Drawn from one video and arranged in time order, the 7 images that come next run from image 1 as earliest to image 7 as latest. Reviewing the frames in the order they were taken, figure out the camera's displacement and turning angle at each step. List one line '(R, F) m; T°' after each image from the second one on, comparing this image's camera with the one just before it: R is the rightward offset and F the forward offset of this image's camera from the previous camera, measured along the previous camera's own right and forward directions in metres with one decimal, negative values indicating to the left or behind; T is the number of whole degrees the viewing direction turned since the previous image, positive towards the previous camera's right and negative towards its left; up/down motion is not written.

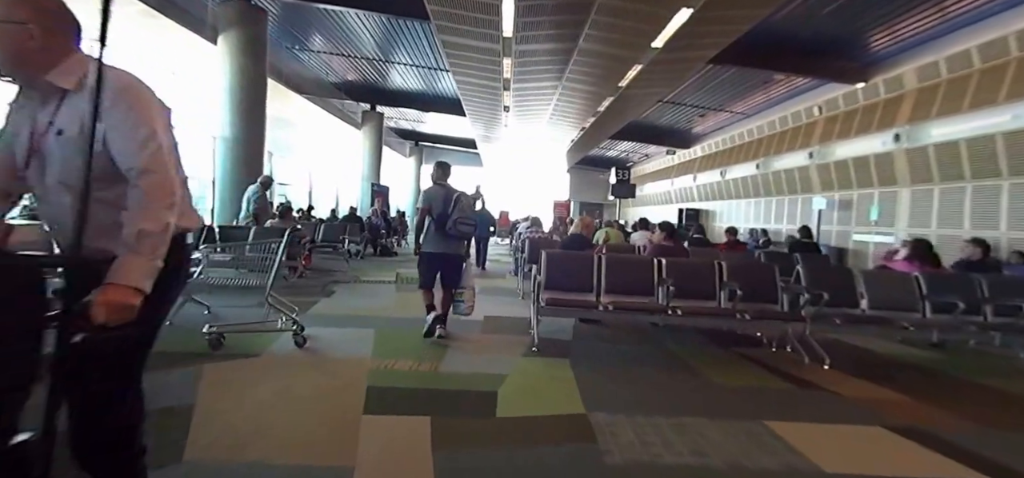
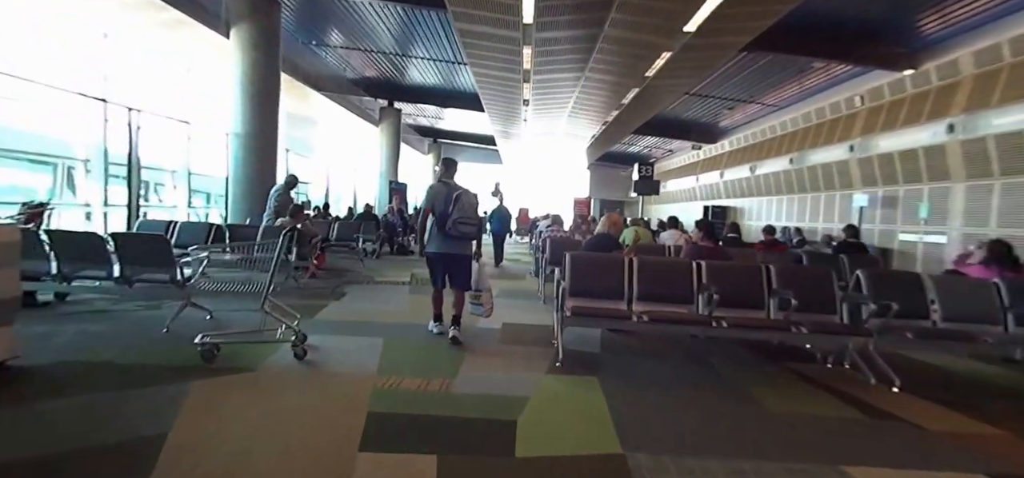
(0.0, +0.4) m; -3°
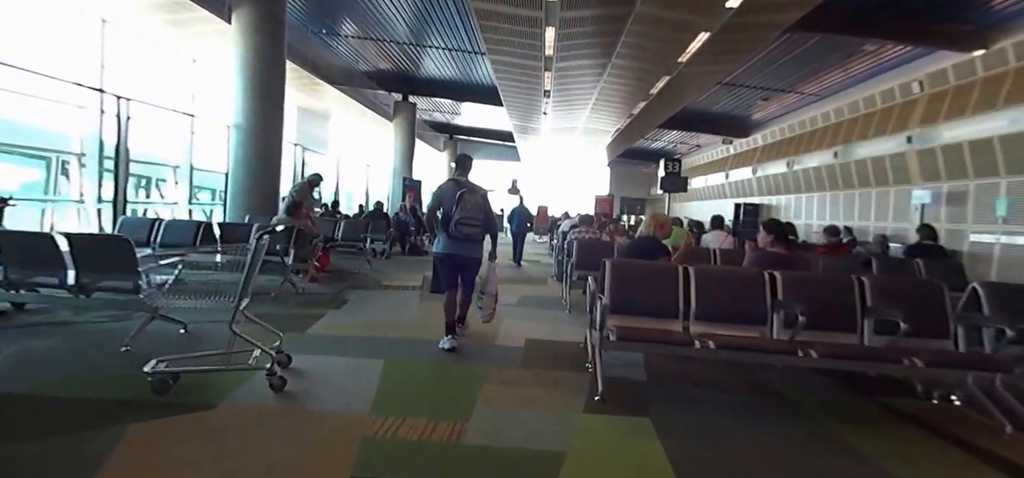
(-0.1, +0.8) m; -2°
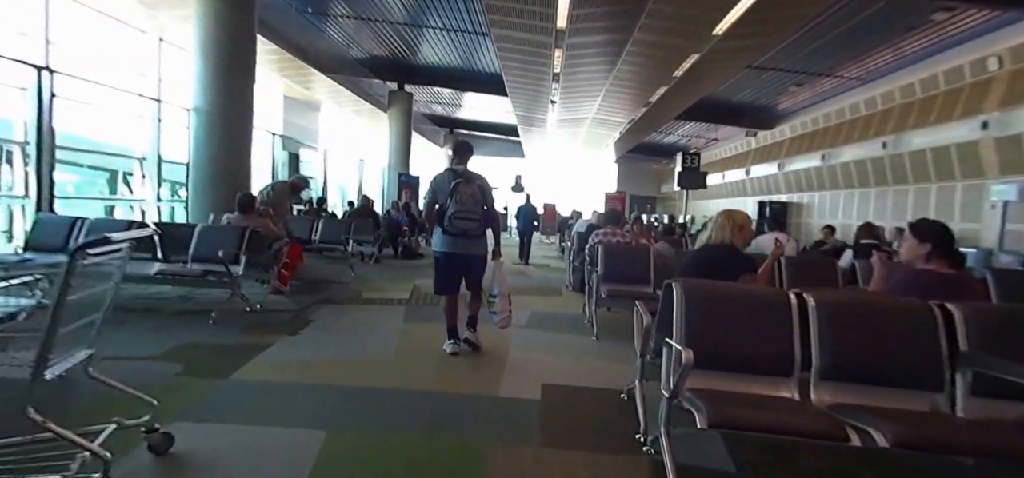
(-0.1, +1.2) m; 0°
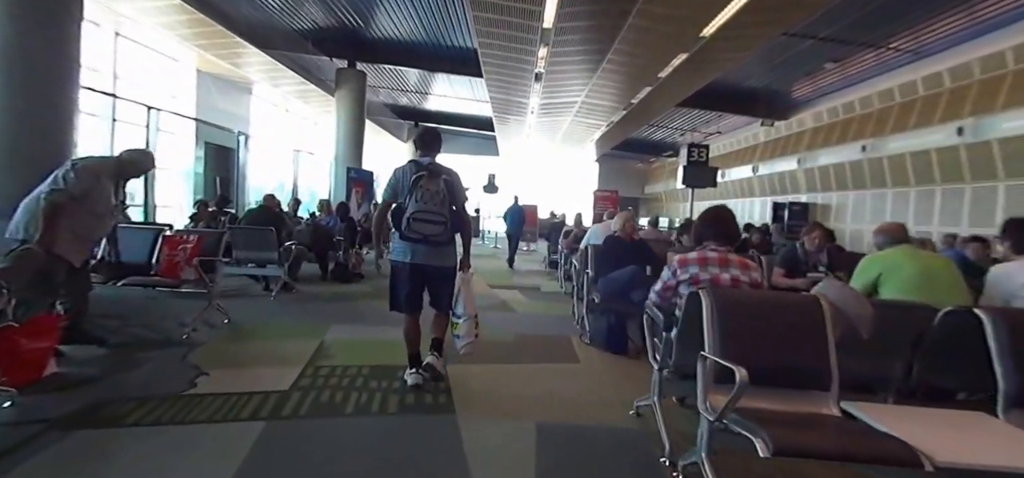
(-0.1, +2.7) m; +4°
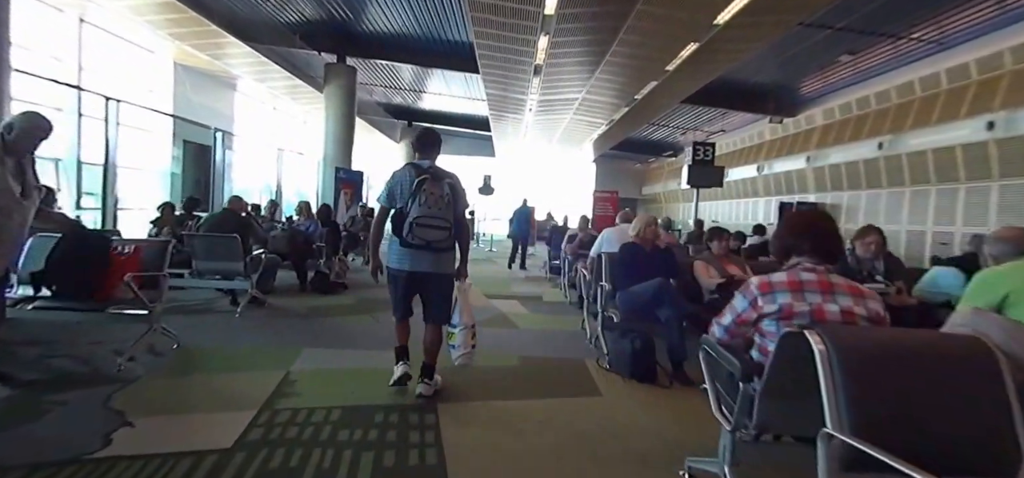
(-0.1, +0.7) m; +1°
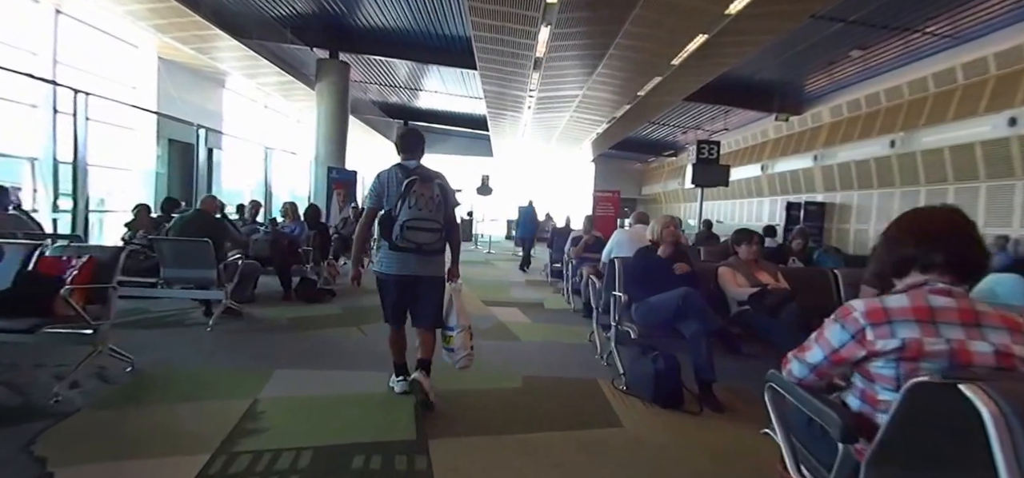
(0.0, +0.4) m; 0°
